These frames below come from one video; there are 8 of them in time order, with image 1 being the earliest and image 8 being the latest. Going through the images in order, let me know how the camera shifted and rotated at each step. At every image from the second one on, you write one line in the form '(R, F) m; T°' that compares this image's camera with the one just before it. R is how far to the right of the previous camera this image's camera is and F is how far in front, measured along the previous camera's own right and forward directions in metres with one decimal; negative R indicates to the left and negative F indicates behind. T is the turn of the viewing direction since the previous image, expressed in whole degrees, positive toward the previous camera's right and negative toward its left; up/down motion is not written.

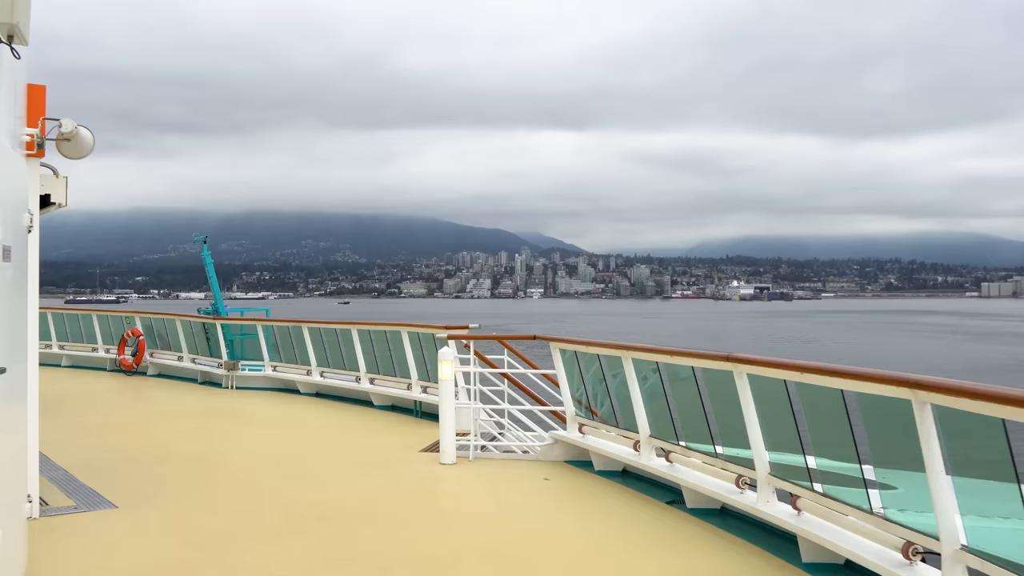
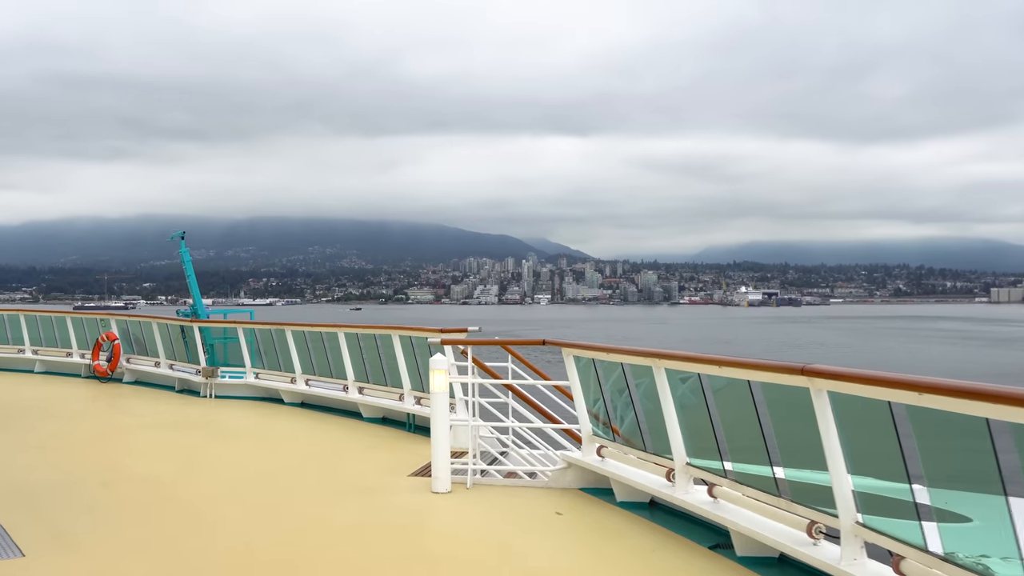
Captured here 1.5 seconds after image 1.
(0.0, +0.8) m; 0°
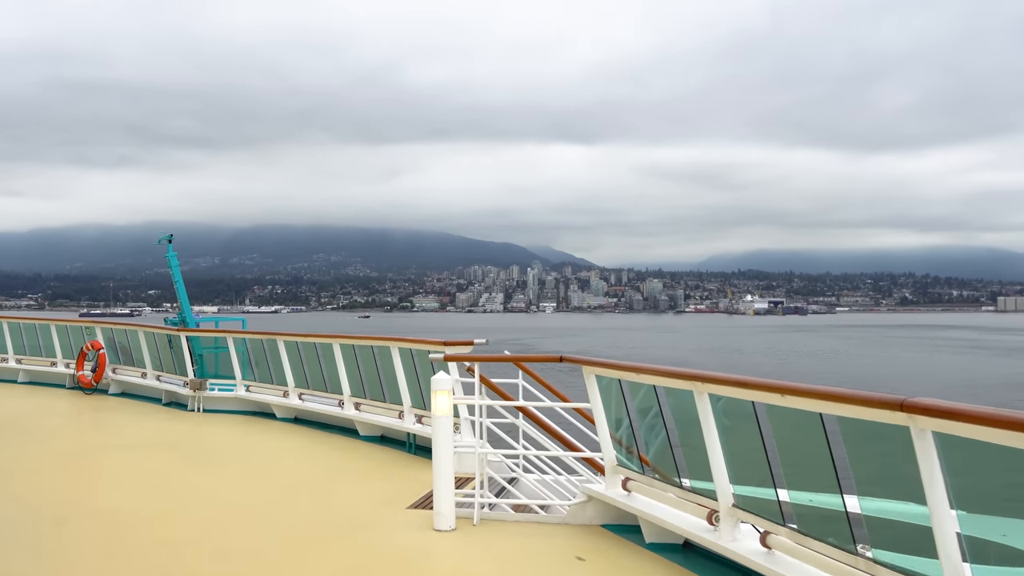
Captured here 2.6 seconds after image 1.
(0.0, +0.6) m; 0°
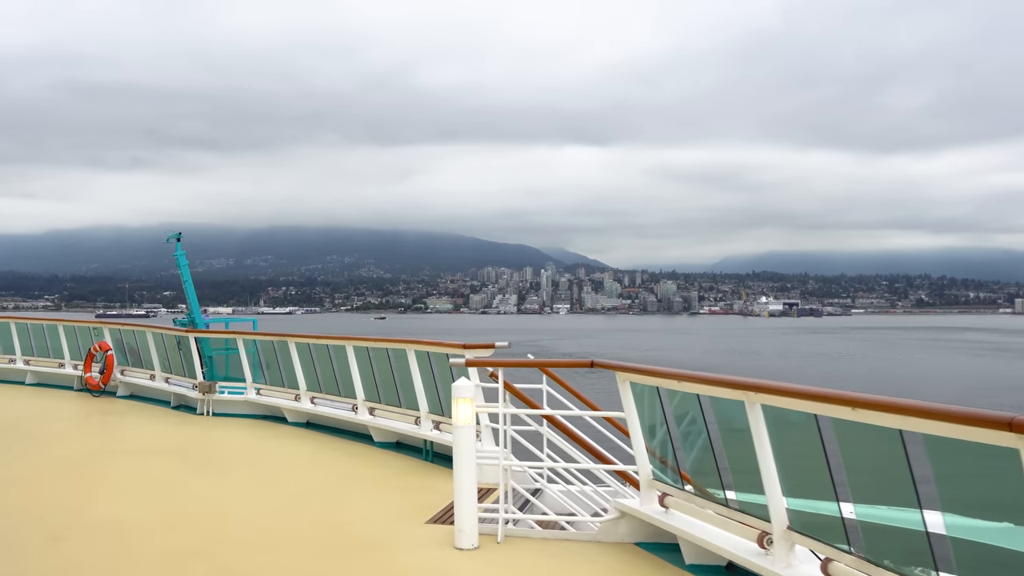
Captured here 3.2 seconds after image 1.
(0.0, +0.3) m; -1°
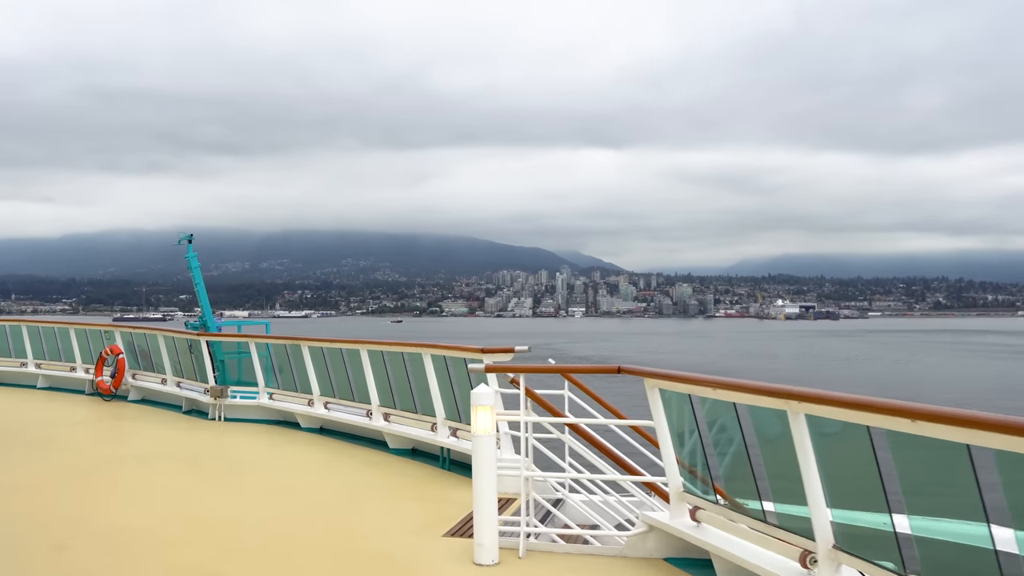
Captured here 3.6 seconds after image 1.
(0.0, +0.2) m; -1°
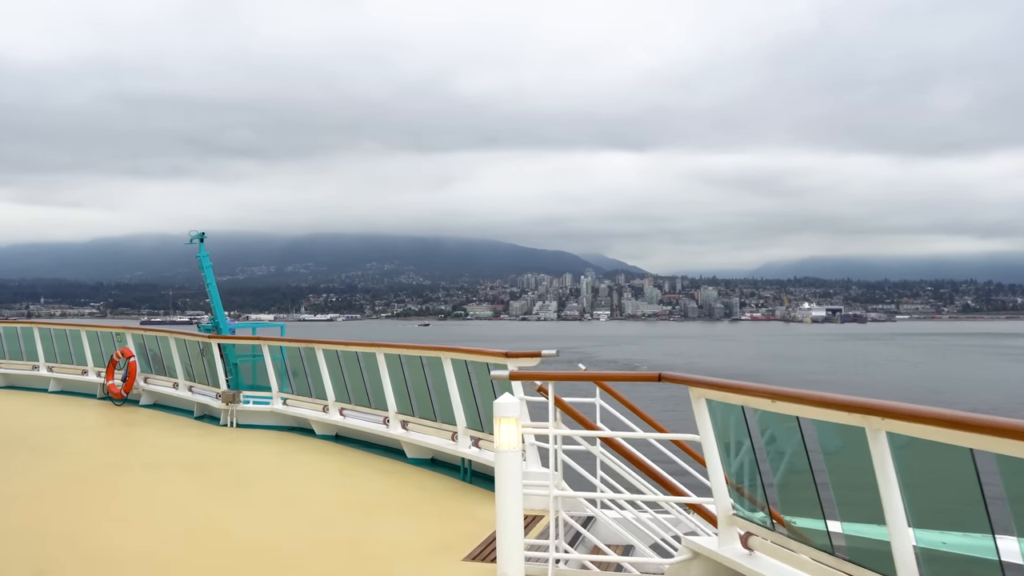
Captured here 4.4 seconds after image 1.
(0.0, +0.4) m; -1°
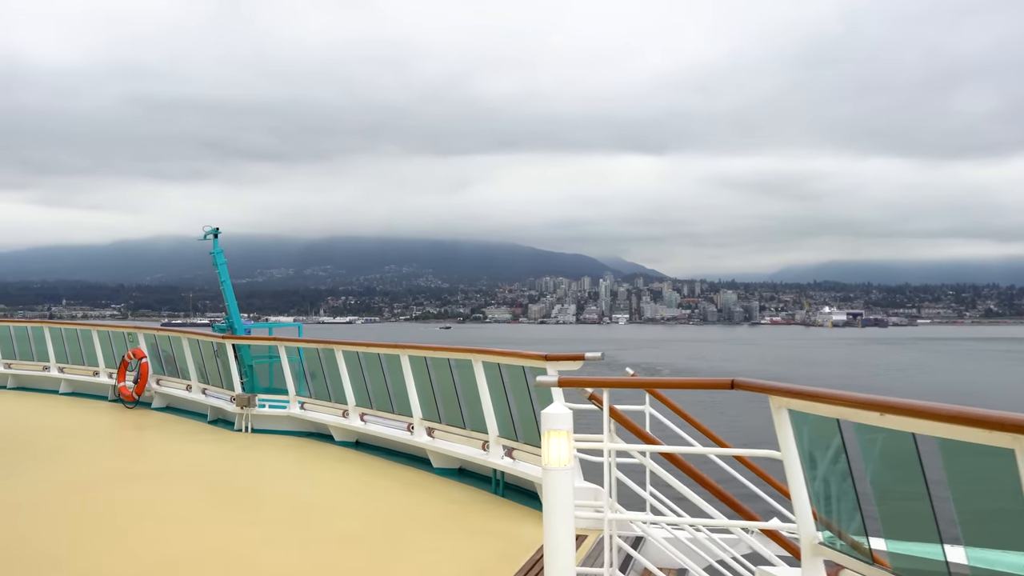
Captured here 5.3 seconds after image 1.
(-0.1, +0.4) m; -1°
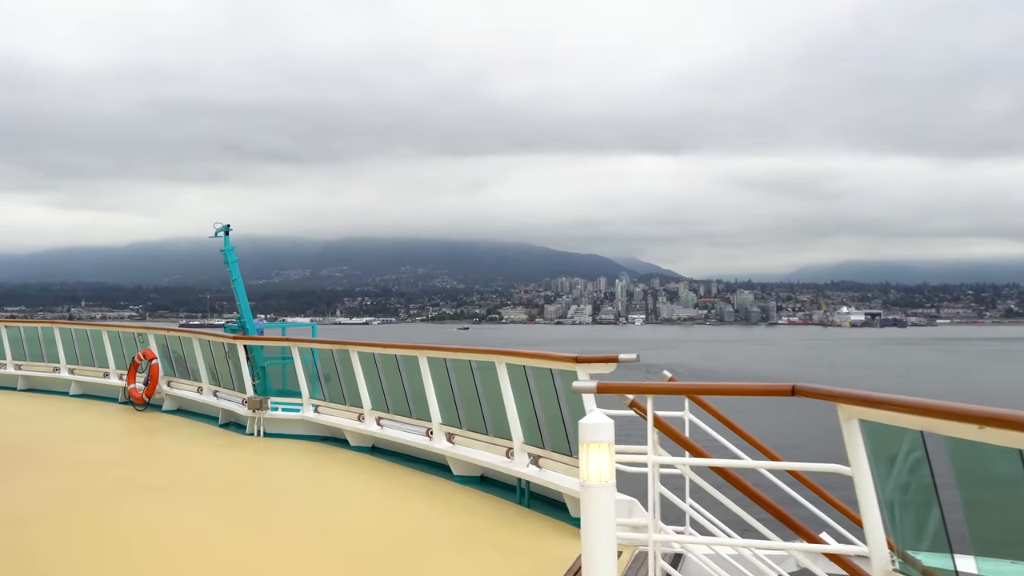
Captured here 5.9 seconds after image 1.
(0.0, +0.3) m; -1°
